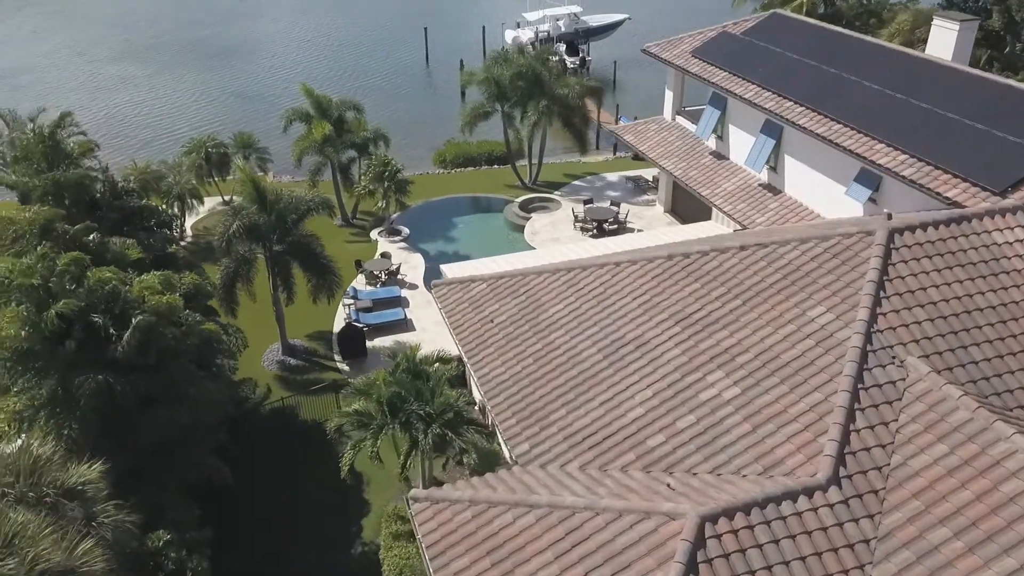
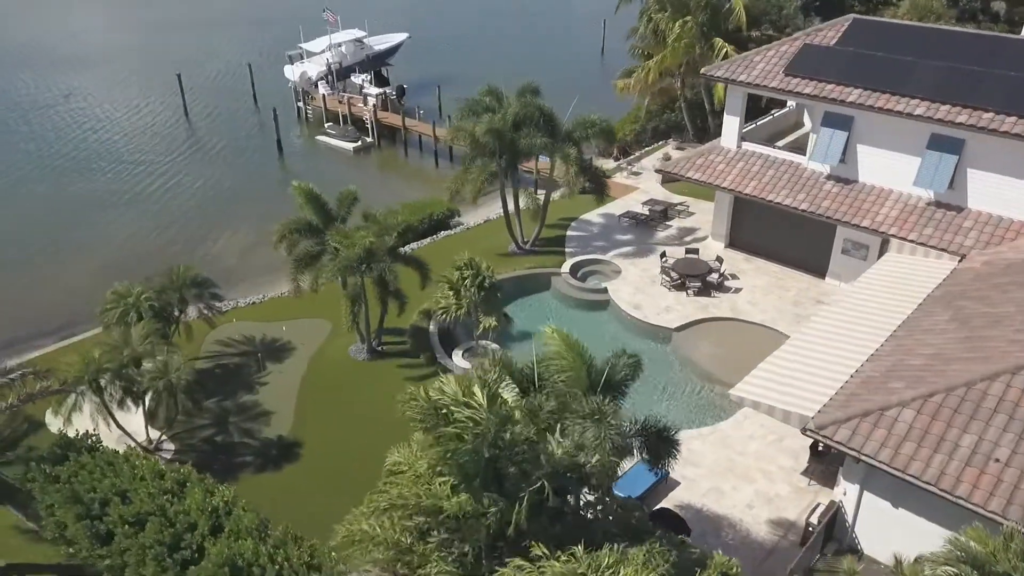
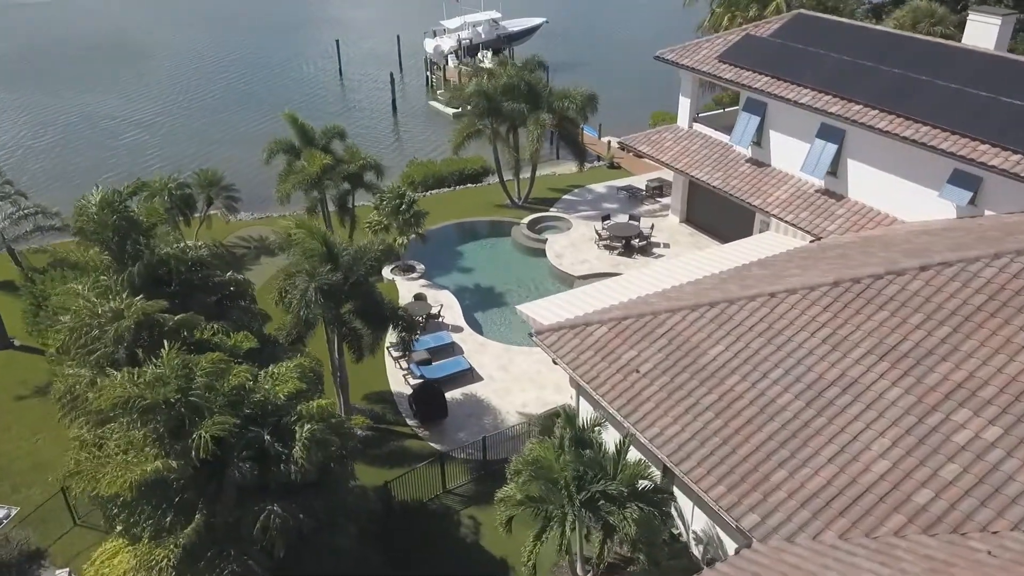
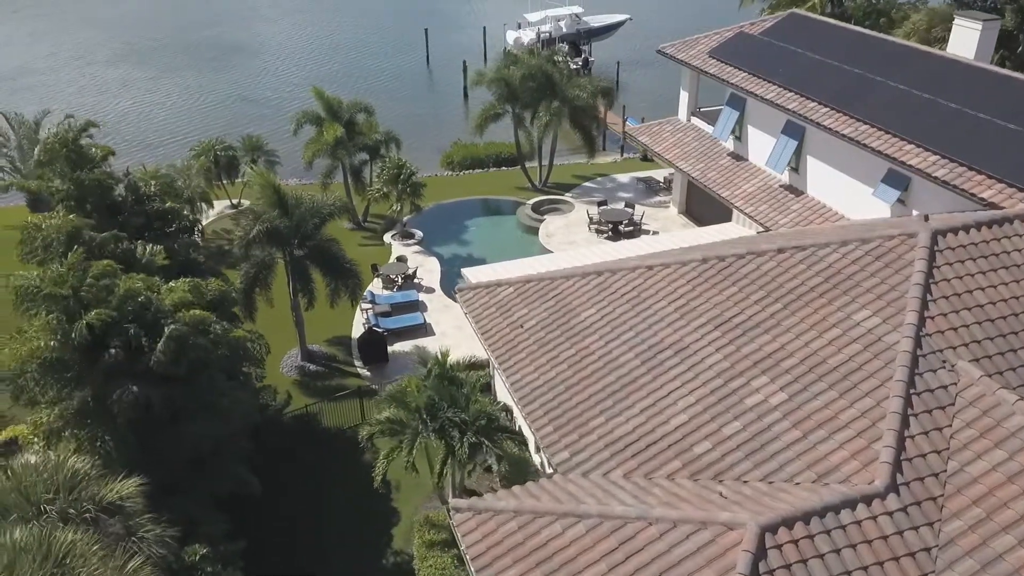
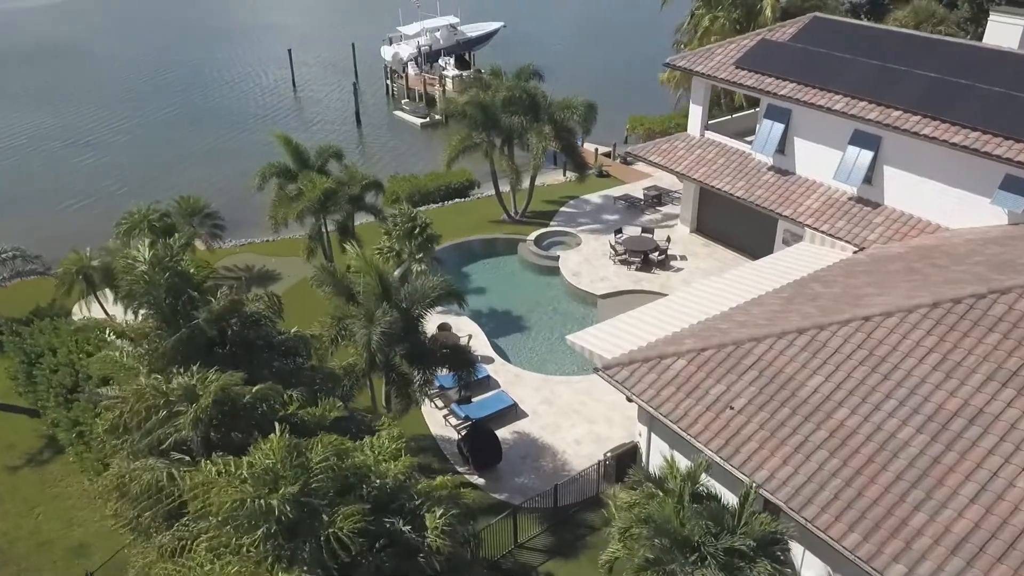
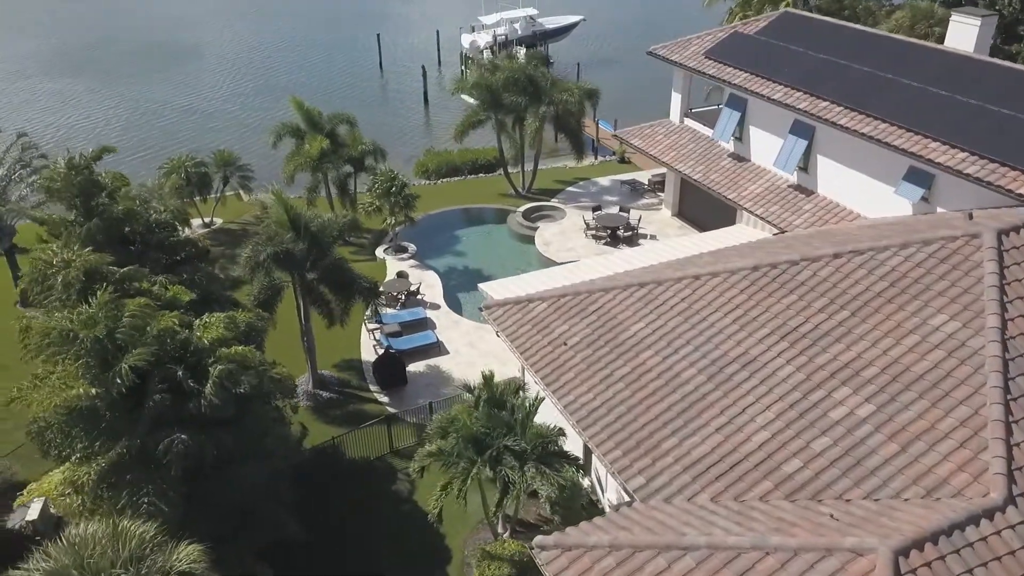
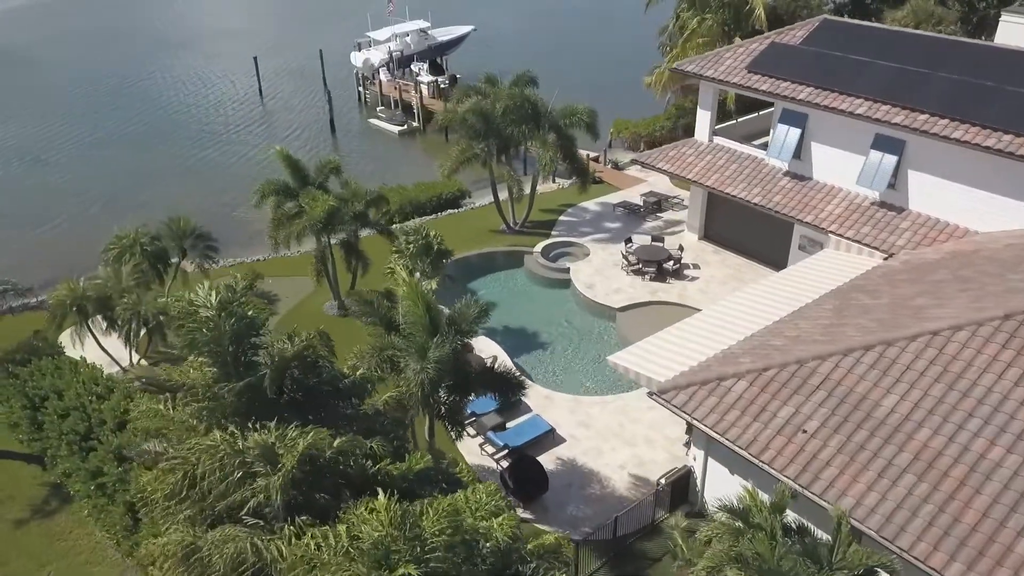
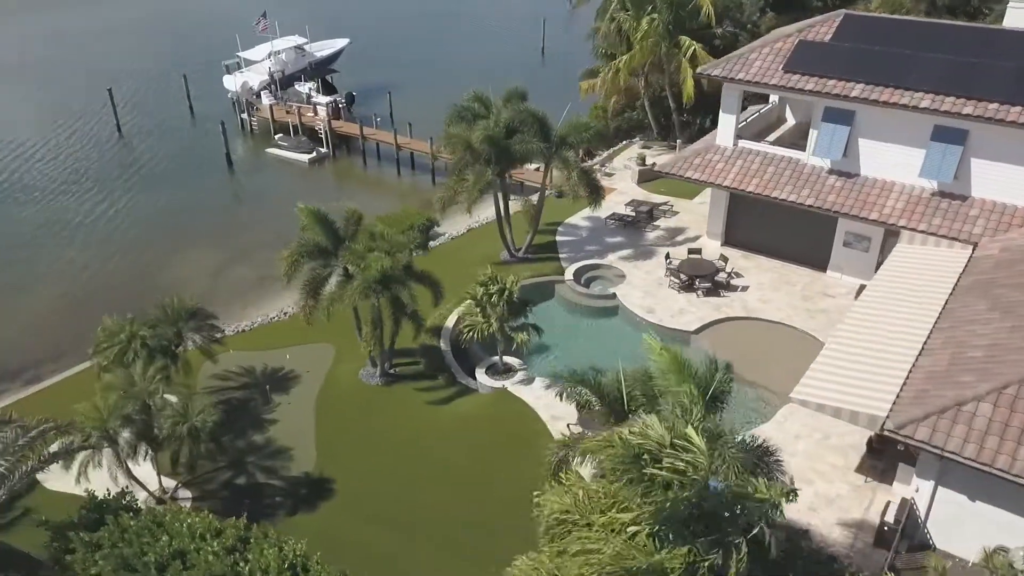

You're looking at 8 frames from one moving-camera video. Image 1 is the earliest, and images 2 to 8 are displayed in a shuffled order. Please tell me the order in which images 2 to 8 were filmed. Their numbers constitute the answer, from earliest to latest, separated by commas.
4, 6, 3, 5, 7, 2, 8
